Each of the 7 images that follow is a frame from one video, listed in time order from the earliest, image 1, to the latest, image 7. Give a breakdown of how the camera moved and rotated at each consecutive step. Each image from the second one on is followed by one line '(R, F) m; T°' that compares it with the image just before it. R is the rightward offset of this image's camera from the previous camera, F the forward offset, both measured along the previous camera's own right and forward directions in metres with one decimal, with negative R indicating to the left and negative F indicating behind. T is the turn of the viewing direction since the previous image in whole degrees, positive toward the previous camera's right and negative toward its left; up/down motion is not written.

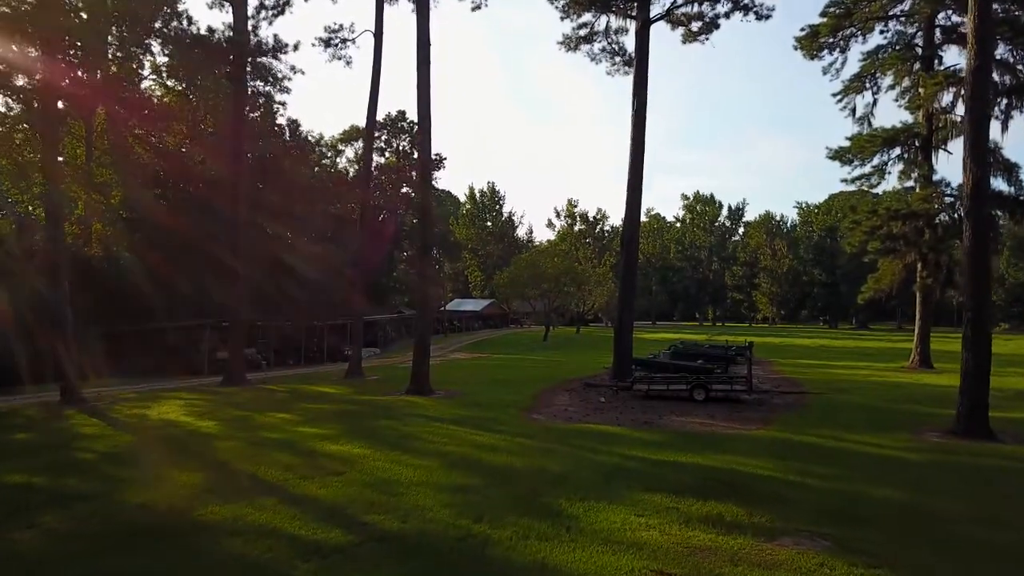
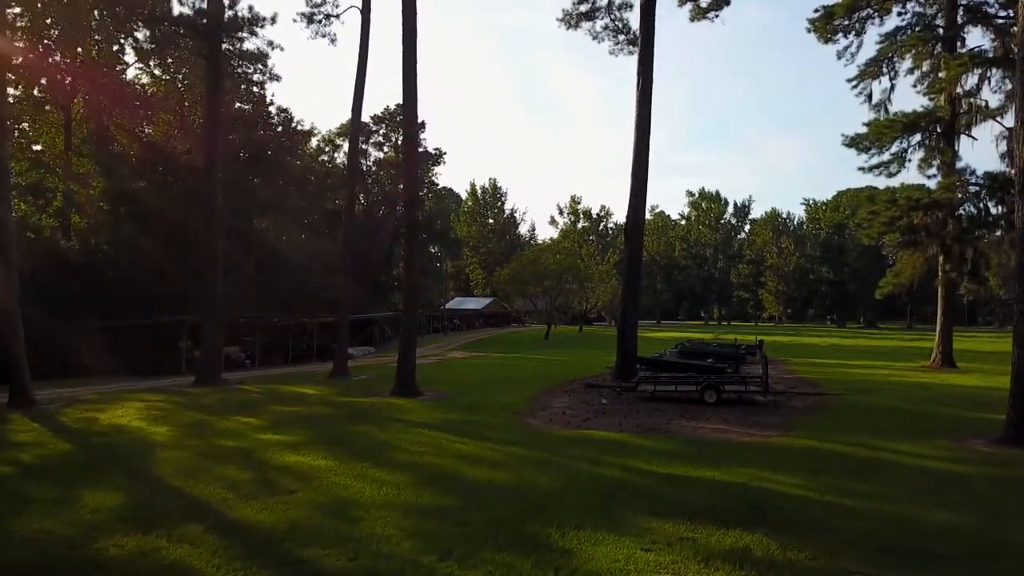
(+0.2, +1.5) m; 0°
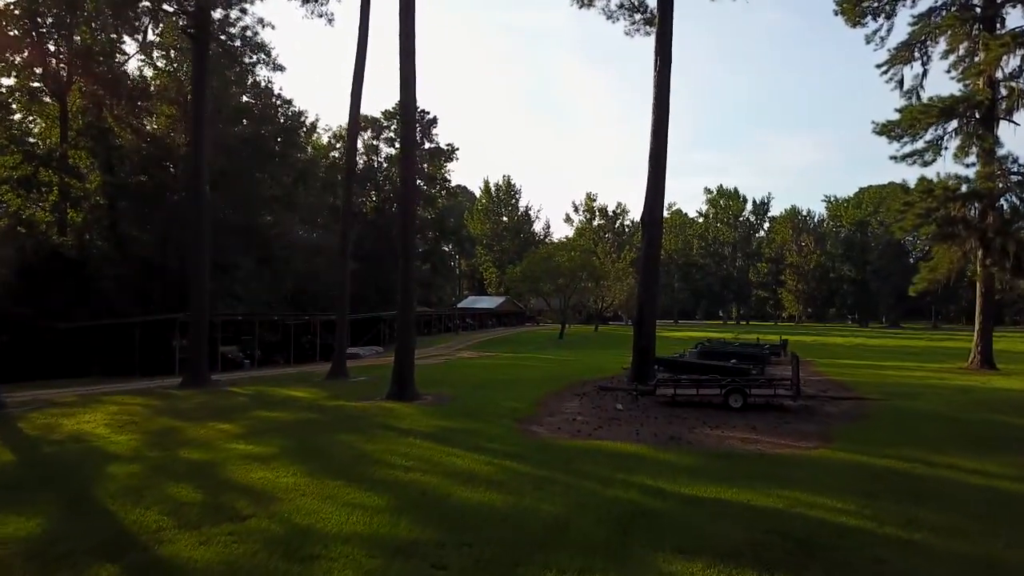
(+0.2, +1.4) m; -1°
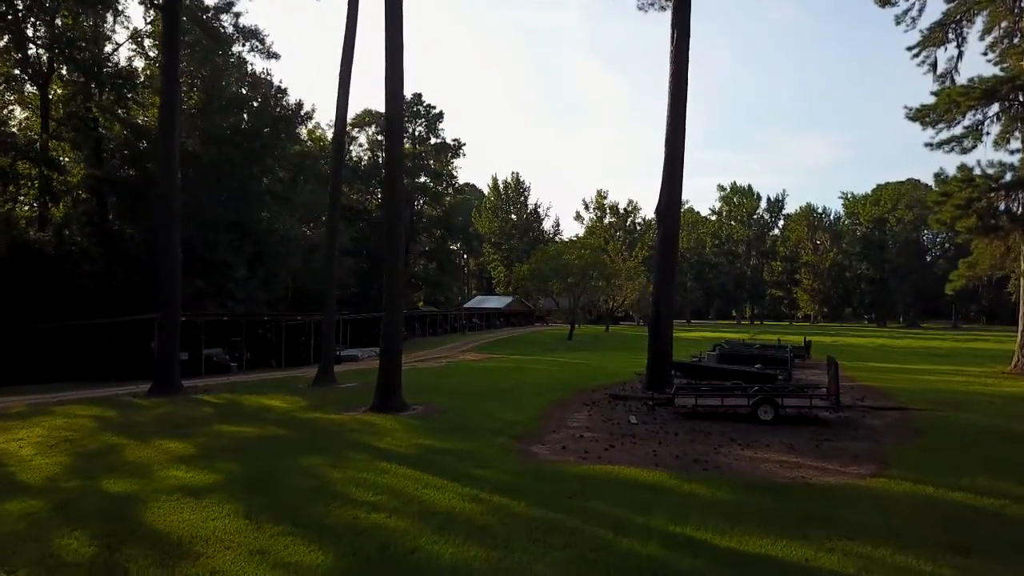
(+0.2, +1.8) m; -1°
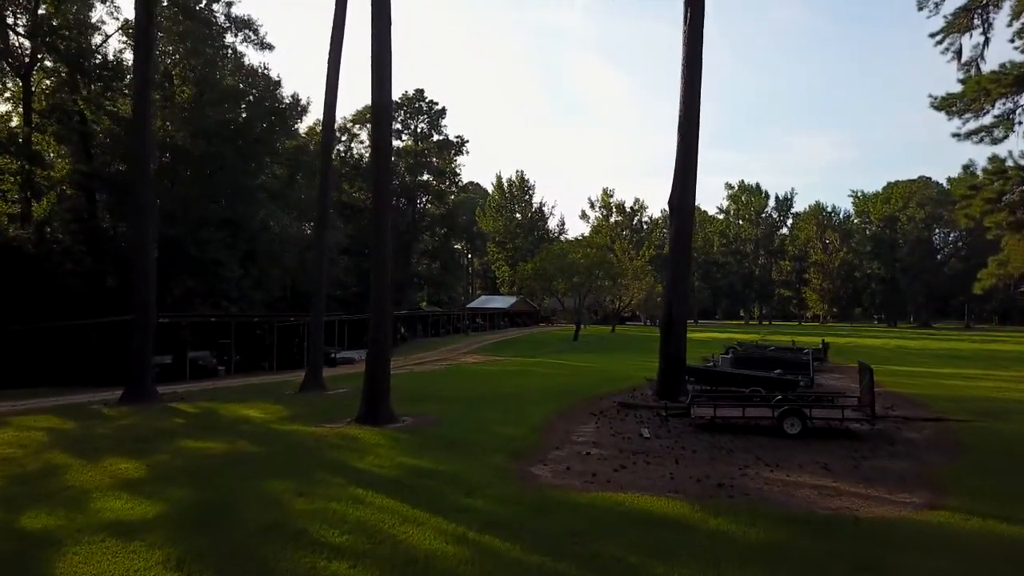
(+0.1, +1.3) m; 0°
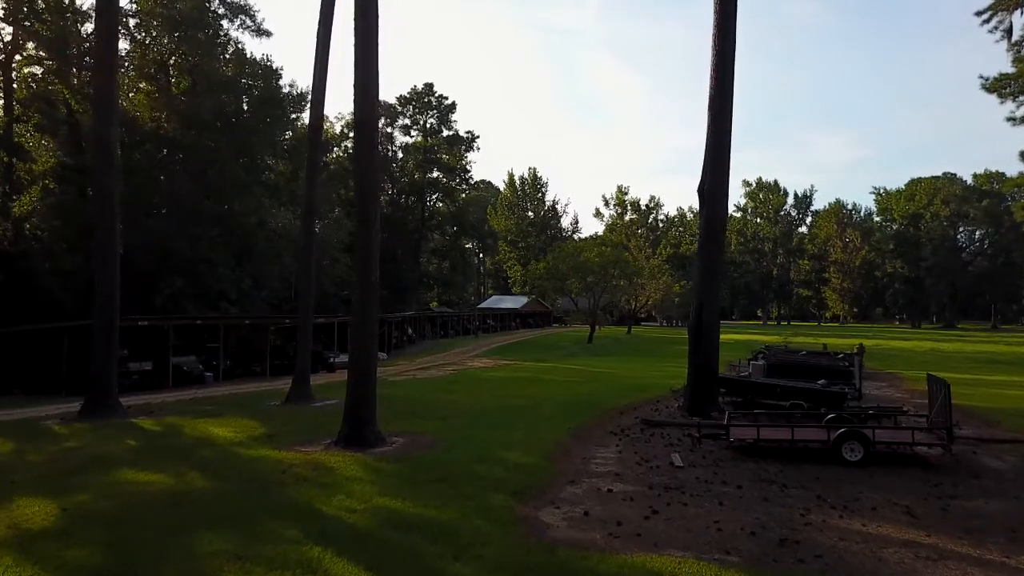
(+0.1, +1.8) m; -1°
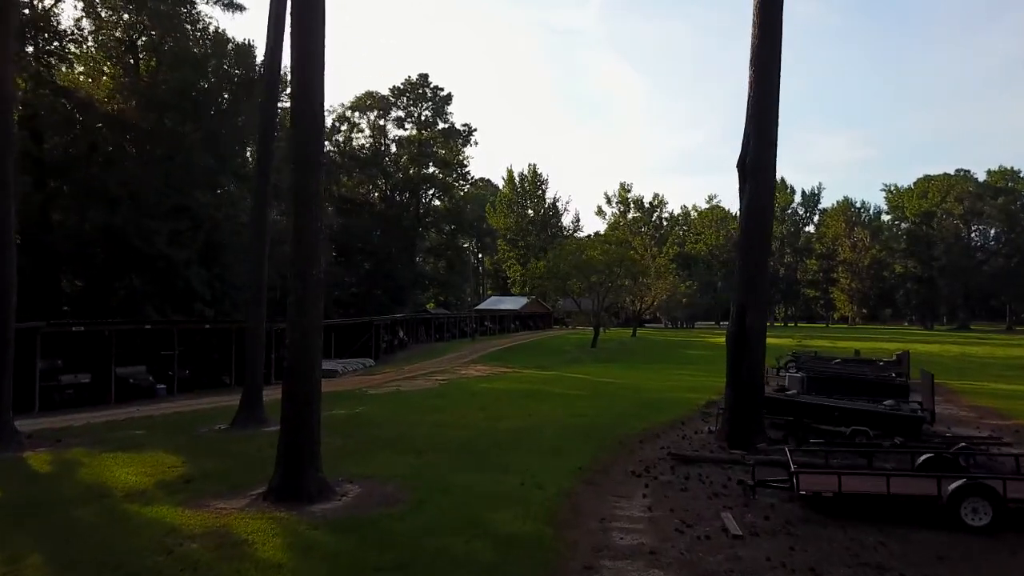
(+0.1, +2.8) m; 0°
